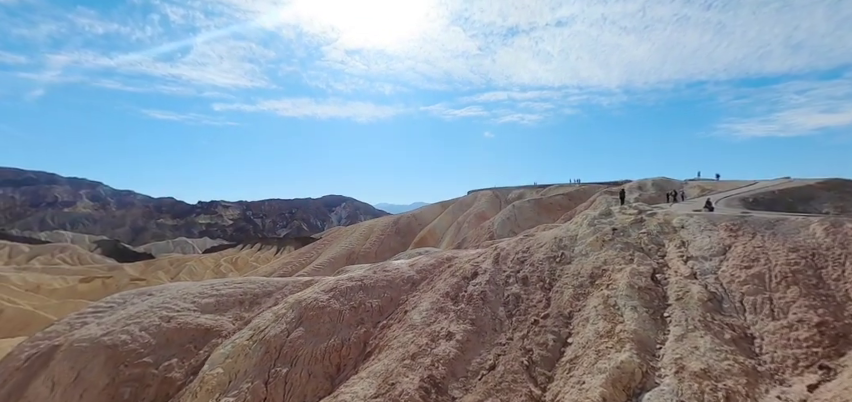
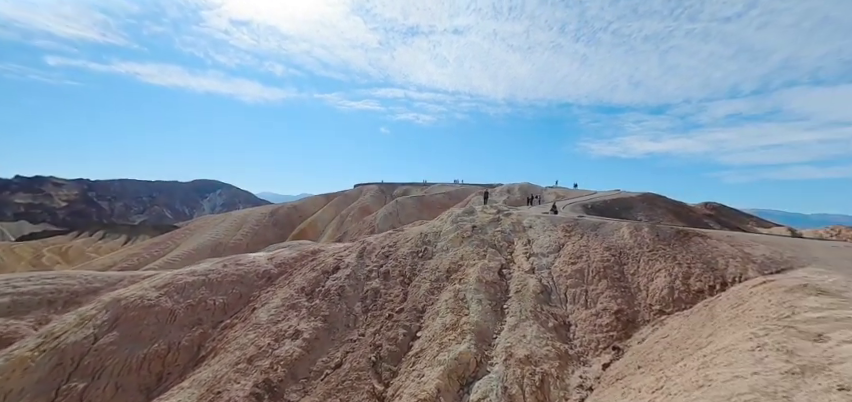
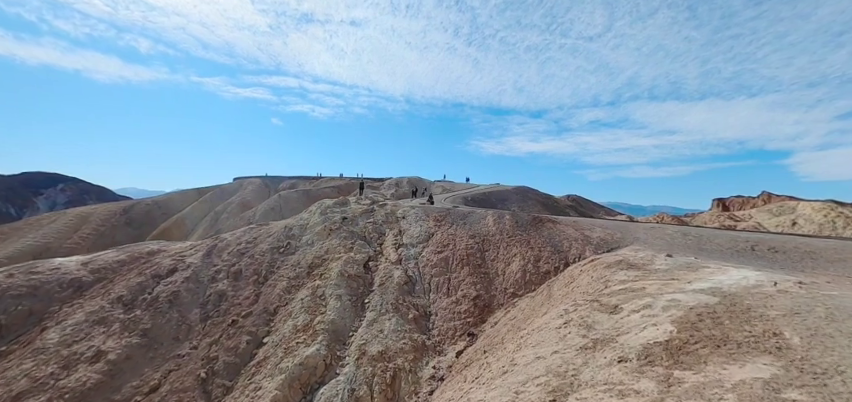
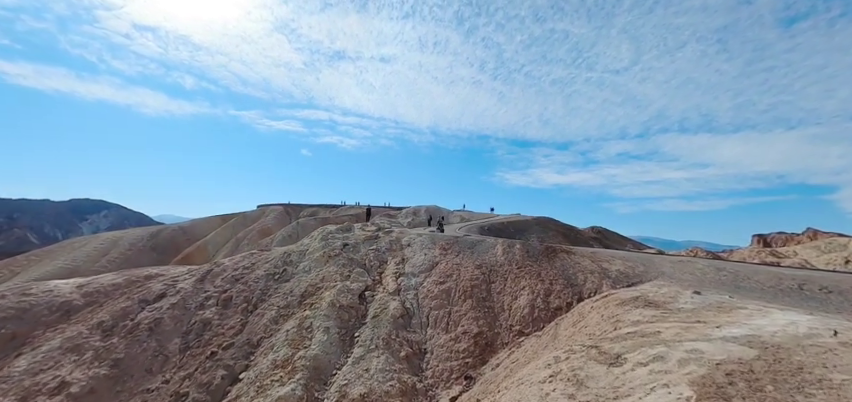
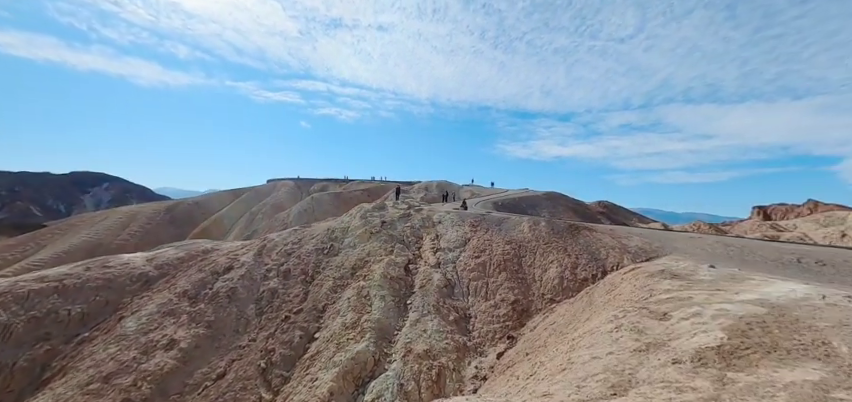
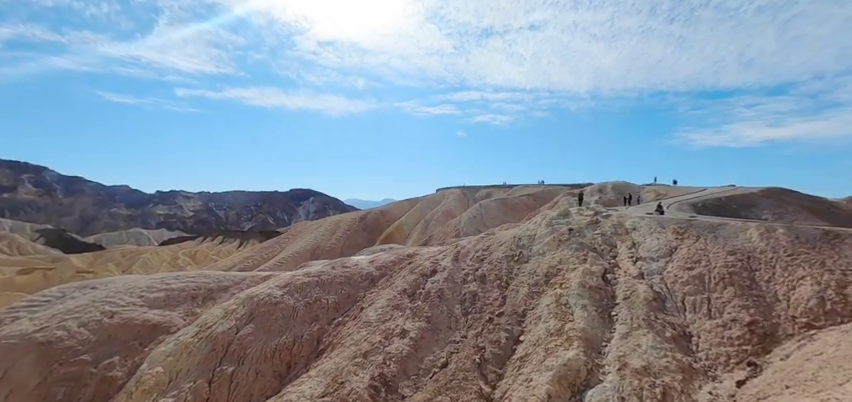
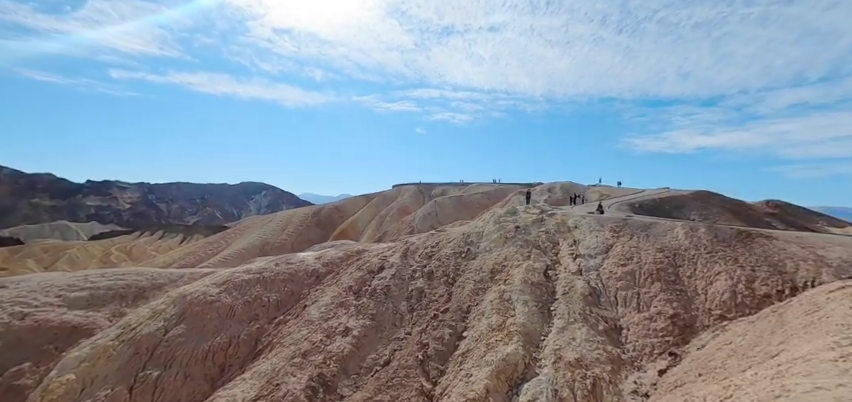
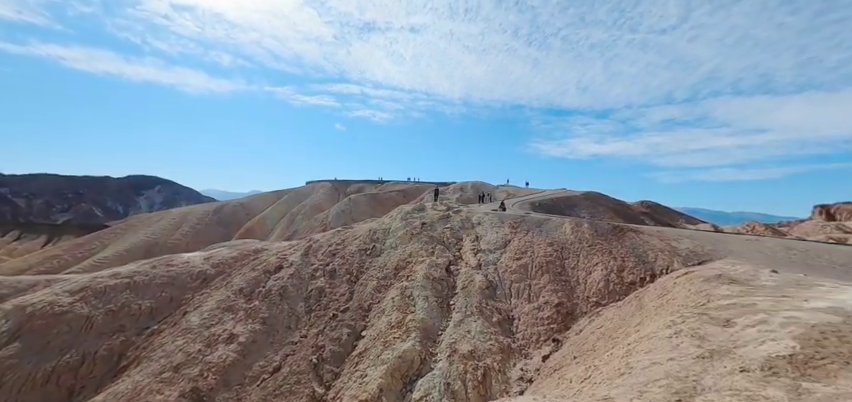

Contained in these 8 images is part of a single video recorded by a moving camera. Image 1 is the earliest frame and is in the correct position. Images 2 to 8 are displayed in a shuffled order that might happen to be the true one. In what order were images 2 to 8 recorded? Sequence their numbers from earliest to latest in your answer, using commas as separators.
6, 7, 2, 8, 5, 3, 4
